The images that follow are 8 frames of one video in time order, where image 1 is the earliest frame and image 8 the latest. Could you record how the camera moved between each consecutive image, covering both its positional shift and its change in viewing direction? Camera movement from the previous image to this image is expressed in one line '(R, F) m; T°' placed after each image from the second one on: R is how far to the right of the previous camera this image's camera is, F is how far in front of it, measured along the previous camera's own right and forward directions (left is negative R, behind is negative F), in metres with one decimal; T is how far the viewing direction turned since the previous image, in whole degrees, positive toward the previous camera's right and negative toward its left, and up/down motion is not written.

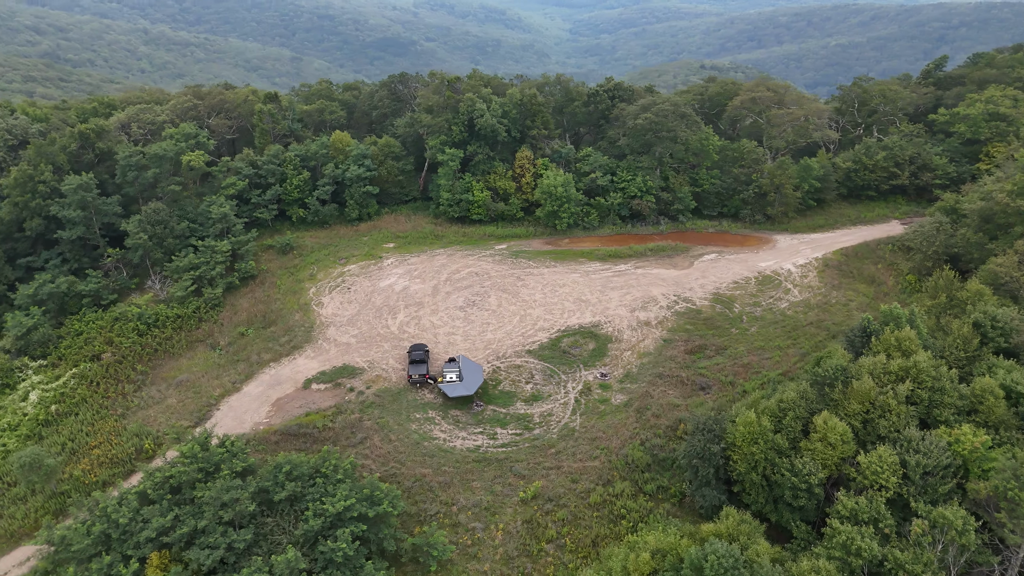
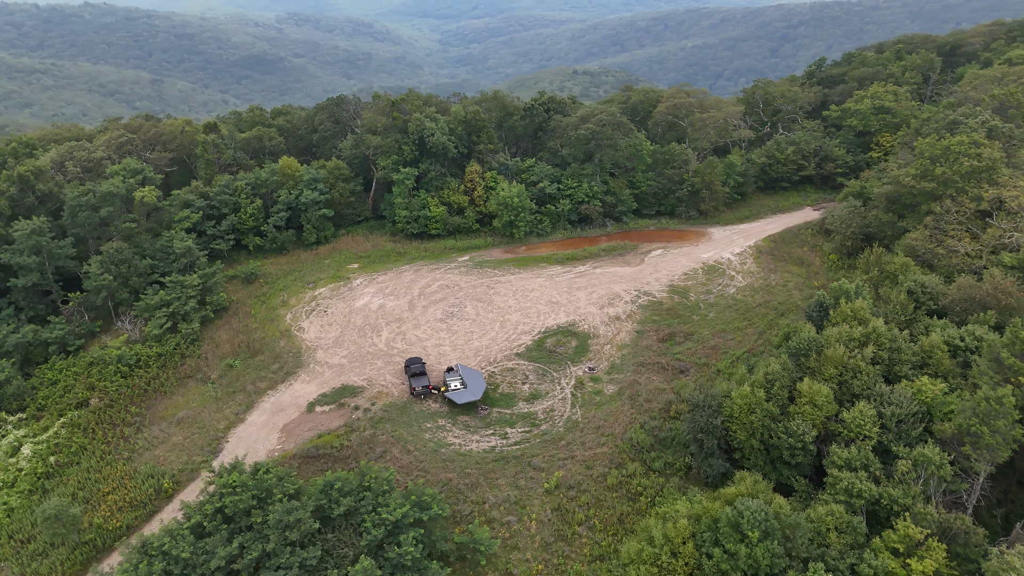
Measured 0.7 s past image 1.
(-3.0, -1.1) m; +9°
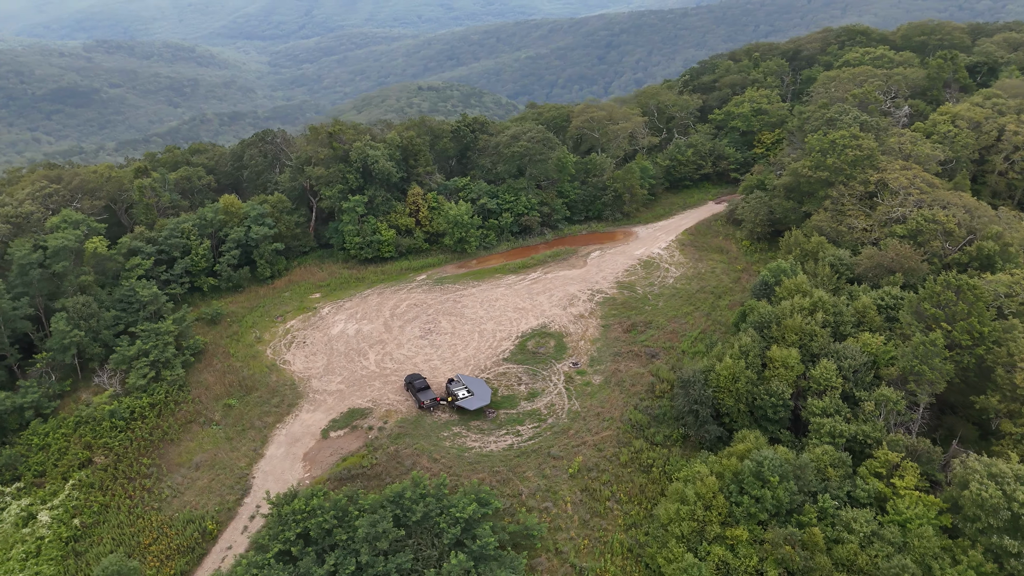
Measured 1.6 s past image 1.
(-4.1, -1.4) m; +11°
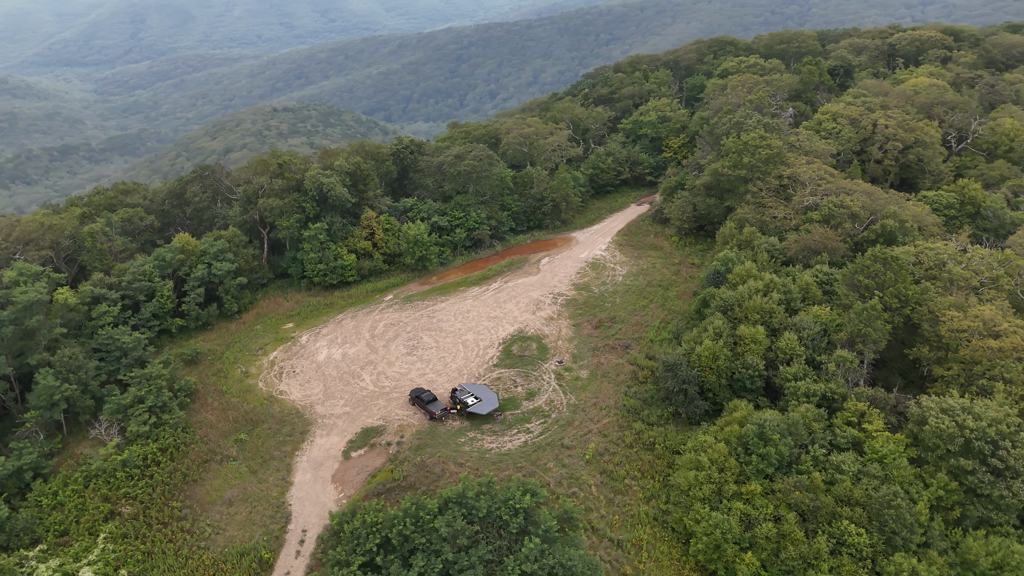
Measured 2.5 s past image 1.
(-4.1, -1.4) m; +10°
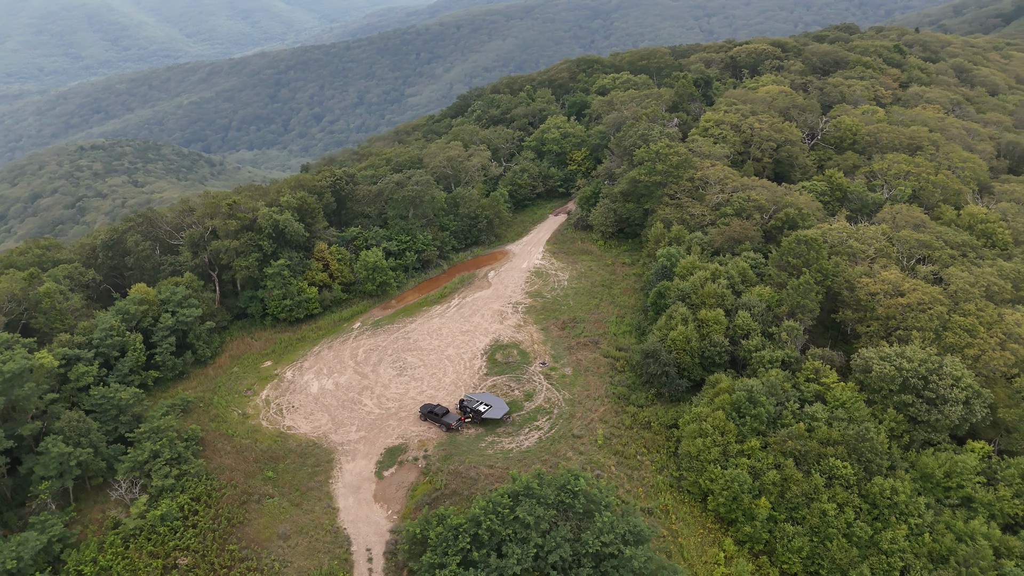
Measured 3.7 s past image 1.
(-5.4, -1.5) m; +12°
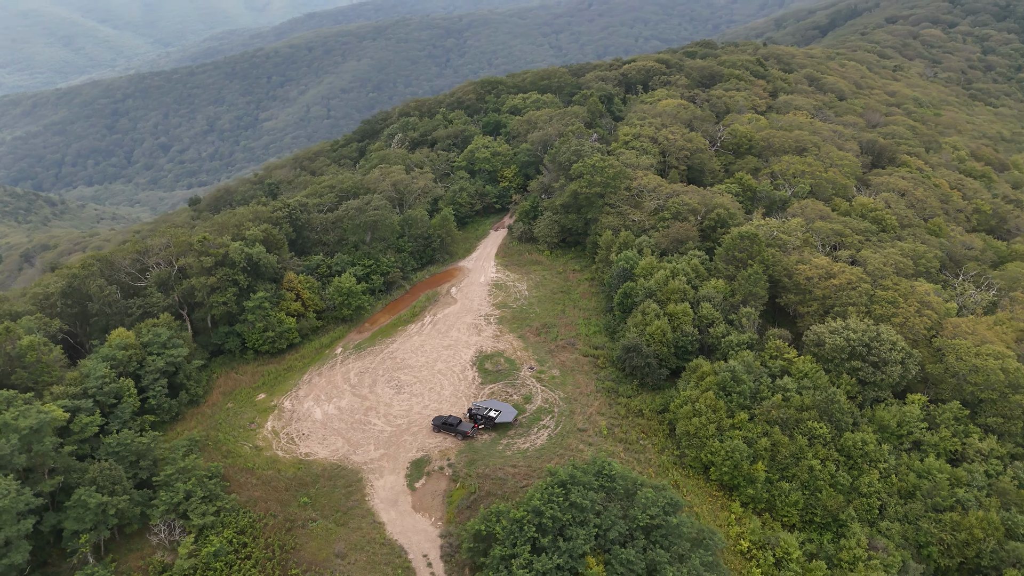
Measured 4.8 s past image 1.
(-4.8, -1.4) m; +10°
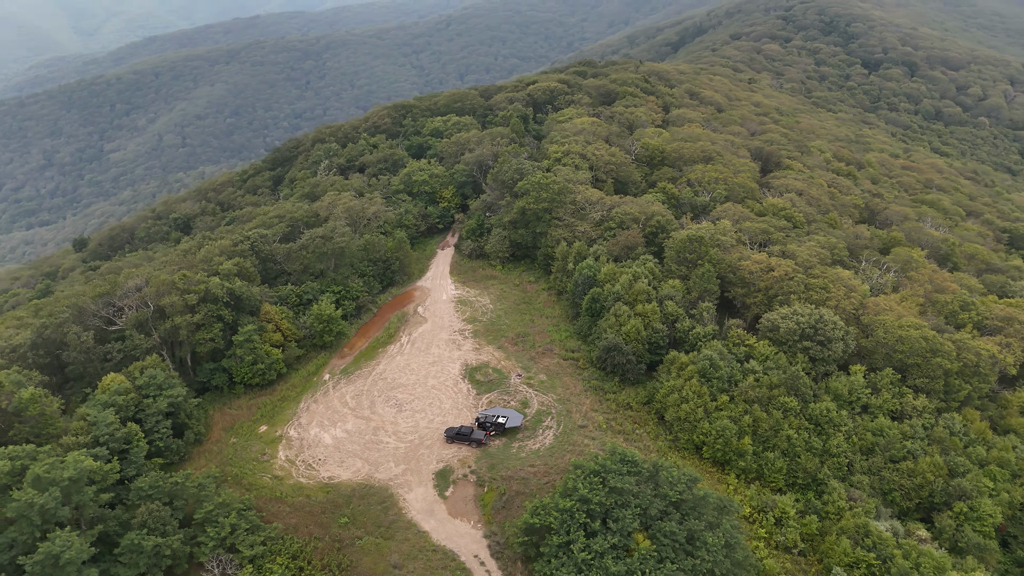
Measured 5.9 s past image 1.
(-4.9, -1.5) m; +10°
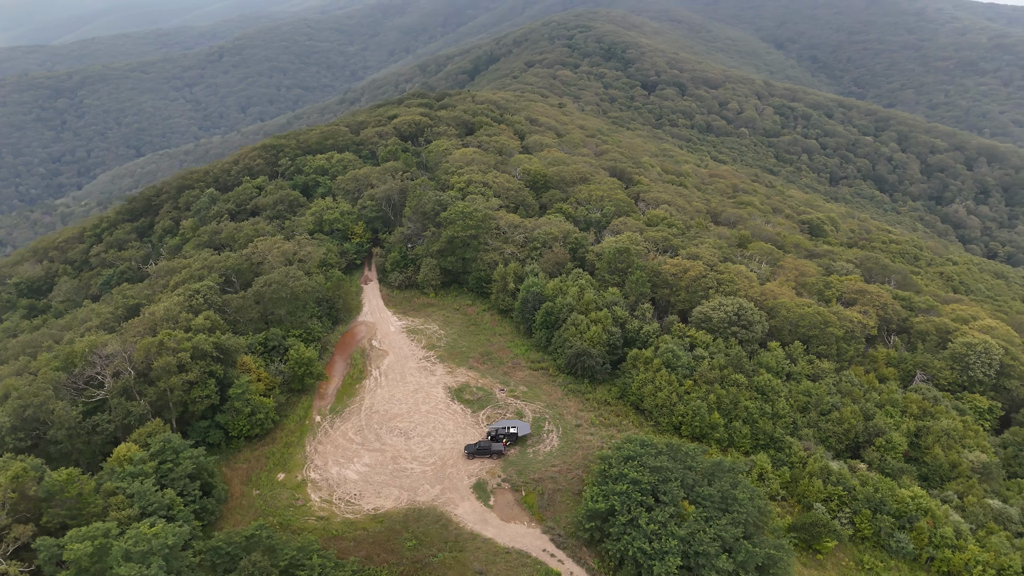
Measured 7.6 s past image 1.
(-8.2, -1.7) m; +15°
